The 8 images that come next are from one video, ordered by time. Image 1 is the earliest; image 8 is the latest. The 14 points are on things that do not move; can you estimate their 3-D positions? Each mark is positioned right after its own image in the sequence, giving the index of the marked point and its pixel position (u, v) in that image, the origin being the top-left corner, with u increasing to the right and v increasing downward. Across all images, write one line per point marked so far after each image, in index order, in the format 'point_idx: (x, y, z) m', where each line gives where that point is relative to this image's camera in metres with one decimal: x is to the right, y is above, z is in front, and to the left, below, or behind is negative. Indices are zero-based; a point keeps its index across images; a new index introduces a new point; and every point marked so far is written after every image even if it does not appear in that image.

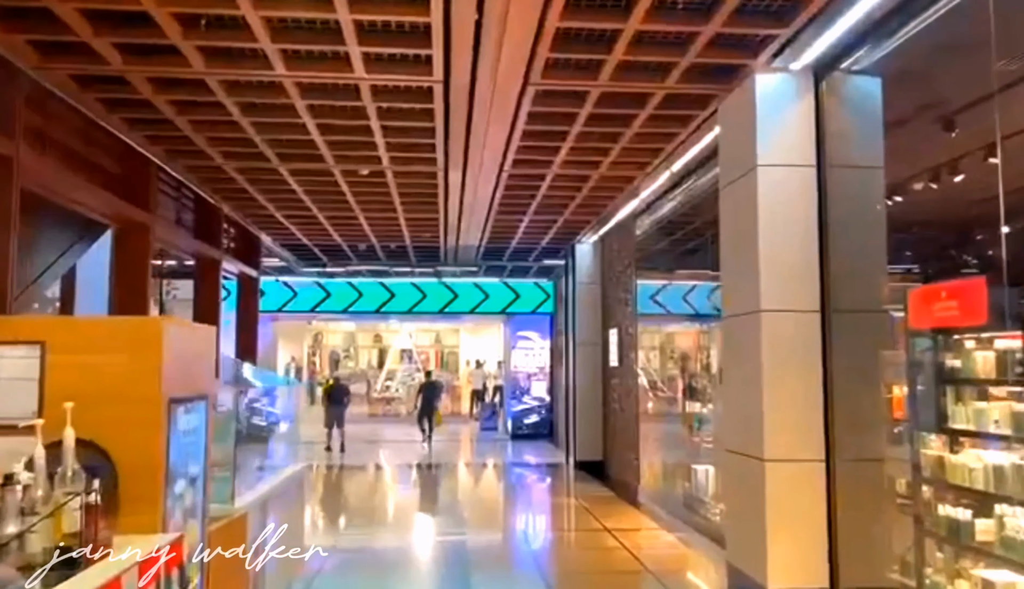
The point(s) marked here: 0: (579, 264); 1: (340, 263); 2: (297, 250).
0: (+0.9, +0.4, +11.2) m
1: (-2.8, +0.5, +13.1) m
2: (-3.2, +0.7, +12.0) m
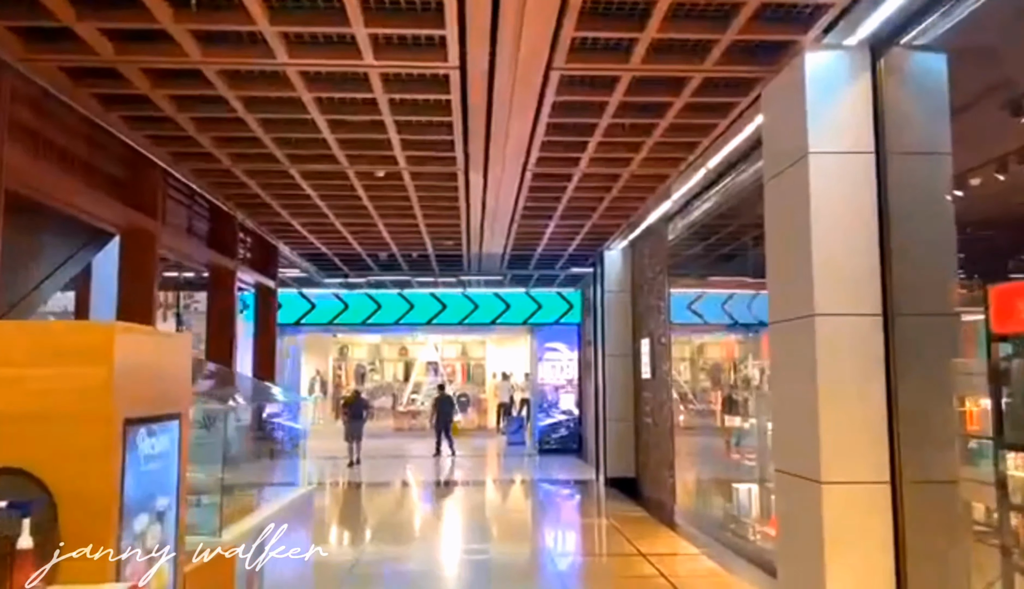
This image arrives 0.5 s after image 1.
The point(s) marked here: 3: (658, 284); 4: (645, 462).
0: (+1.3, +0.3, +10.7) m
1: (-2.4, +0.3, +12.7) m
2: (-2.8, +0.5, +11.7) m
3: (+1.6, +0.1, +9.4) m
4: (+1.6, -2.0, +9.9) m
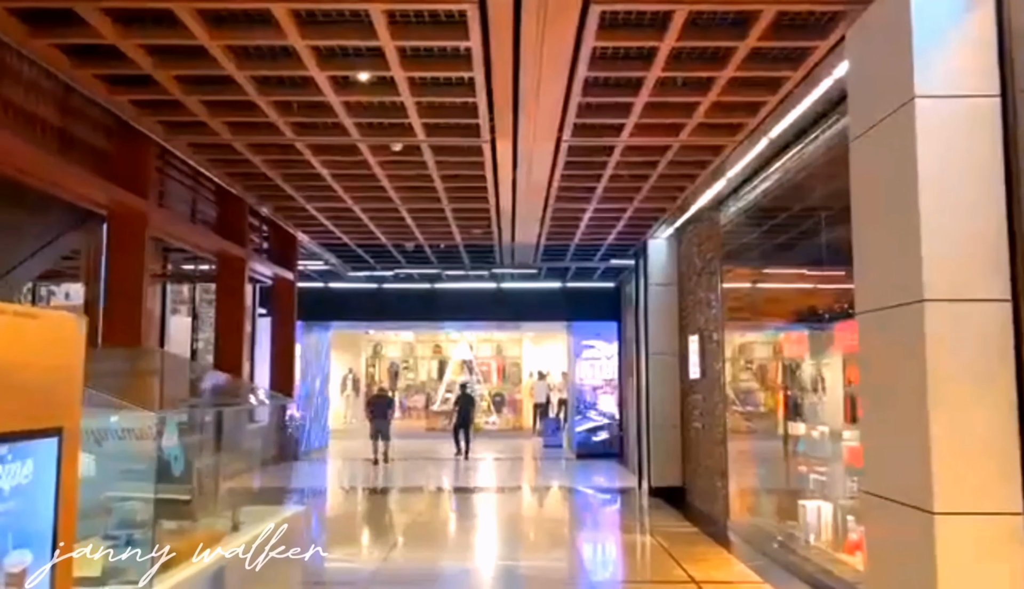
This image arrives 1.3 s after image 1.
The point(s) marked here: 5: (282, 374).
0: (+1.7, +0.4, +9.8) m
1: (-1.8, +0.4, +12.0) m
2: (-2.3, +0.6, +11.0) m
3: (+2.0, +0.2, +8.5) m
4: (+2.0, -1.9, +9.0) m
5: (-2.8, -1.1, +9.9) m
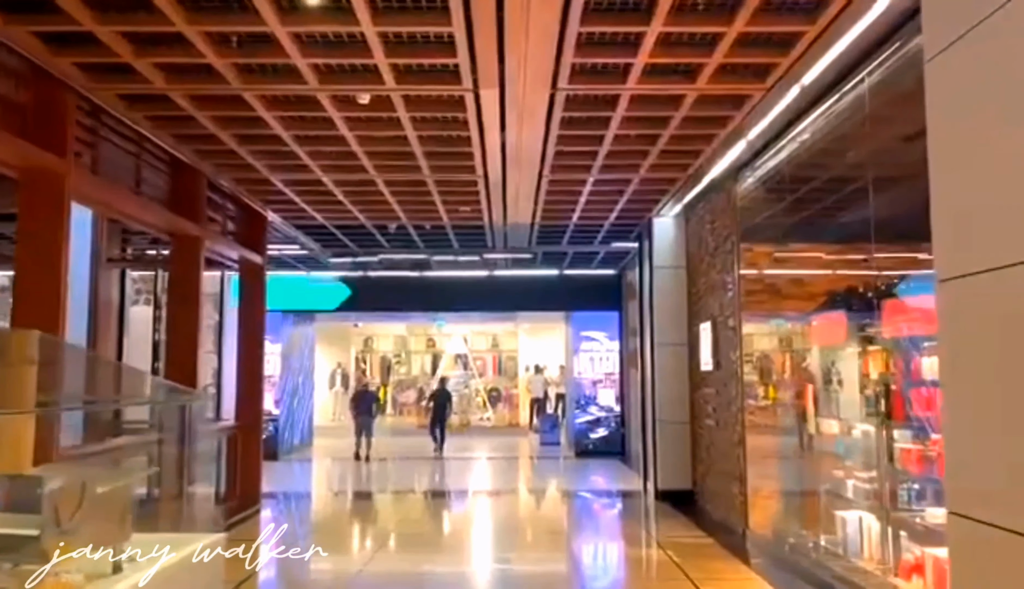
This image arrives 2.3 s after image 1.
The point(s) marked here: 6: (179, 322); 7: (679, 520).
0: (+1.6, +0.6, +9.0) m
1: (-1.9, +0.6, +11.1) m
2: (-2.4, +0.7, +10.1) m
3: (+1.9, +0.4, +7.6) m
4: (+1.9, -1.8, +8.2) m
5: (-2.9, -0.9, +9.0) m
6: (-2.9, -0.3, +7.0) m
7: (+1.6, -2.2, +7.8) m
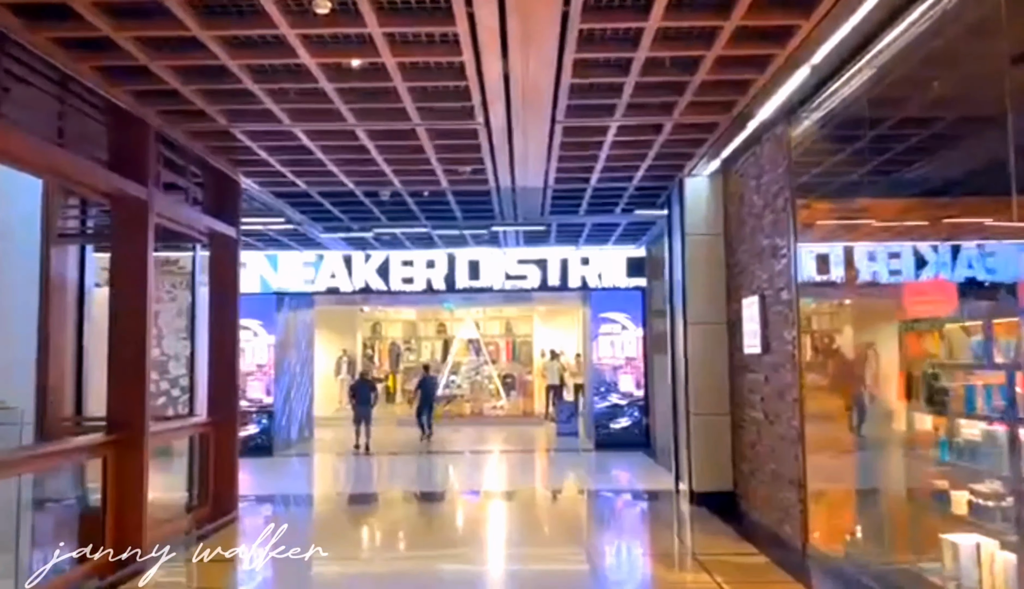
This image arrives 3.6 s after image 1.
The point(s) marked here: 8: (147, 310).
0: (+1.7, +0.8, +7.7) m
1: (-1.8, +0.9, +10.0) m
2: (-2.3, +1.0, +9.0) m
3: (+2.0, +0.6, +6.4) m
4: (+2.0, -1.5, +7.0) m
5: (-2.8, -0.7, +7.9) m
6: (-2.8, -0.1, +5.9) m
7: (+1.7, -1.9, +6.7) m
8: (-2.6, -0.1, +5.9) m
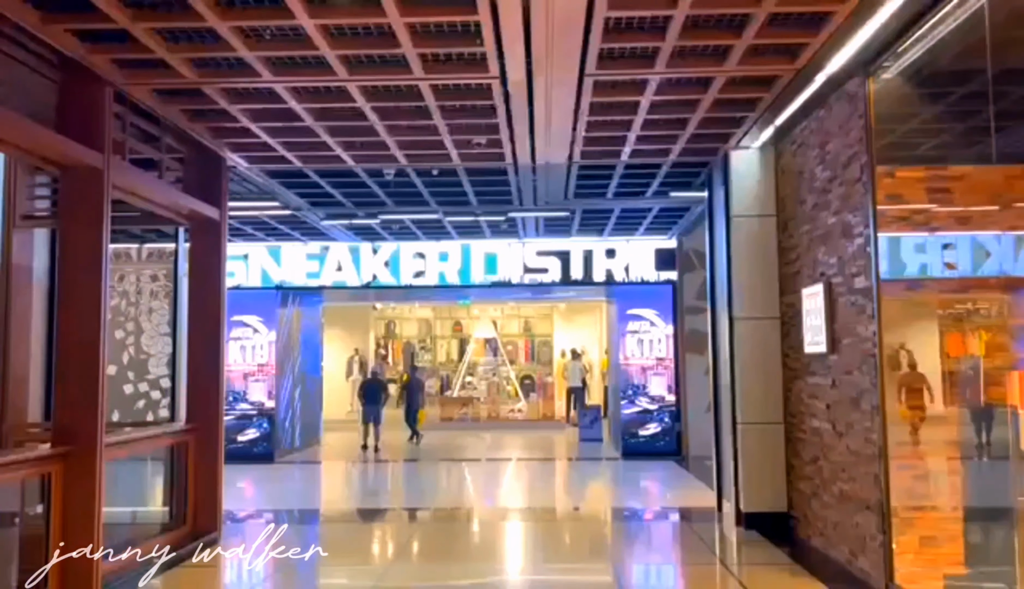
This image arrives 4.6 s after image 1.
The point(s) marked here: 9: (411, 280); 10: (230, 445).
0: (+1.9, +0.9, +6.8) m
1: (-1.6, +1.0, +9.0) m
2: (-2.1, +1.1, +8.1) m
3: (+2.1, +0.7, +5.4) m
4: (+2.2, -1.4, +6.0) m
5: (-2.6, -0.6, +7.0) m
6: (-2.7, 0.0, +5.0) m
7: (+1.9, -1.8, +5.7) m
8: (-2.5, 0.0, +5.0) m
9: (-1.5, +0.2, +12.0) m
10: (-4.1, -2.2, +11.9) m
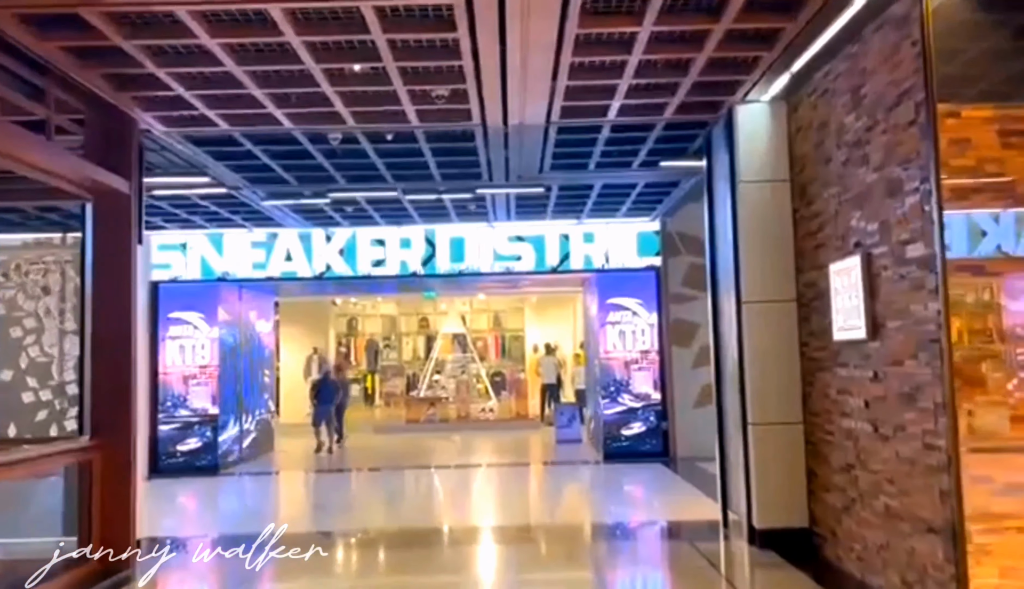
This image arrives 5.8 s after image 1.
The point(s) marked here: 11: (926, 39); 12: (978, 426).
0: (+1.6, +1.1, +5.8) m
1: (-1.9, +1.1, +7.9) m
2: (-2.4, +1.2, +6.9) m
3: (+2.0, +0.8, +4.4) m
4: (+2.0, -1.3, +5.0) m
5: (-2.8, -0.5, +5.8) m
6: (-2.8, +0.1, +3.9) m
7: (+1.7, -1.7, +4.7) m
8: (-2.7, +0.1, +3.9) m
9: (-1.9, +0.3, +10.9) m
10: (-4.5, -2.2, +10.7) m
11: (+2.0, +1.2, +3.9) m
12: (+2.2, -0.6, +3.9) m
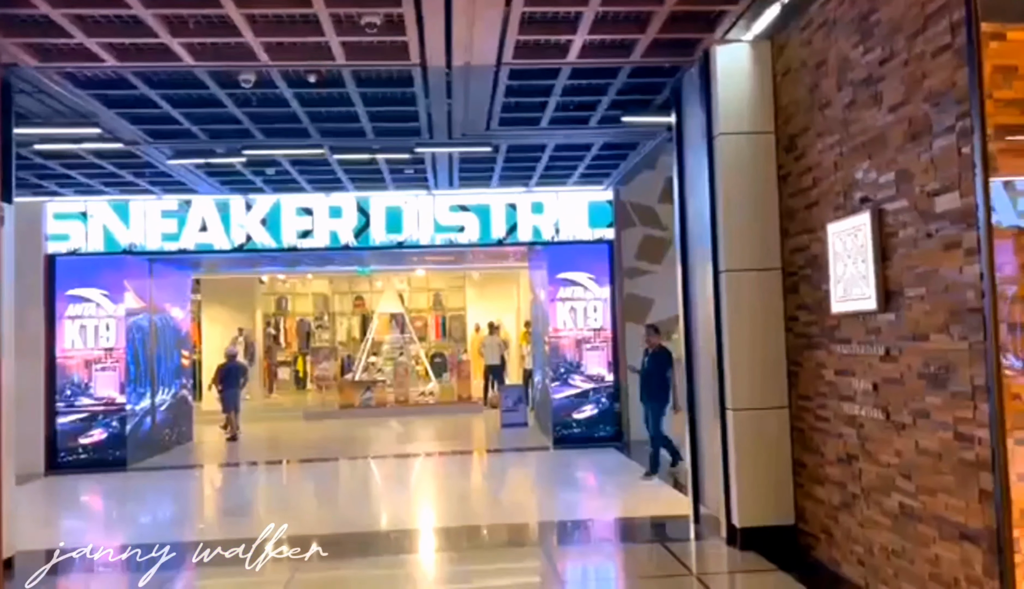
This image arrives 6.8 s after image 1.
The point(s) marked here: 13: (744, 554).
0: (+1.3, +1.3, +5.1) m
1: (-2.4, +1.3, +6.9) m
2: (-2.8, +1.4, +5.9) m
3: (+1.7, +1.0, +3.7) m
4: (+1.7, -1.1, +4.4) m
5: (-3.2, -0.4, +4.8) m
6: (-3.0, +0.2, +2.8) m
7: (+1.5, -1.5, +4.1) m
8: (-2.8, +0.2, +2.9) m
9: (-2.6, +0.6, +9.9) m
10: (-5.2, -1.9, +9.6) m
11: (+1.8, +1.4, +3.2) m
12: (+2.0, -0.5, +3.3) m
13: (+1.4, -1.5, +4.8) m
